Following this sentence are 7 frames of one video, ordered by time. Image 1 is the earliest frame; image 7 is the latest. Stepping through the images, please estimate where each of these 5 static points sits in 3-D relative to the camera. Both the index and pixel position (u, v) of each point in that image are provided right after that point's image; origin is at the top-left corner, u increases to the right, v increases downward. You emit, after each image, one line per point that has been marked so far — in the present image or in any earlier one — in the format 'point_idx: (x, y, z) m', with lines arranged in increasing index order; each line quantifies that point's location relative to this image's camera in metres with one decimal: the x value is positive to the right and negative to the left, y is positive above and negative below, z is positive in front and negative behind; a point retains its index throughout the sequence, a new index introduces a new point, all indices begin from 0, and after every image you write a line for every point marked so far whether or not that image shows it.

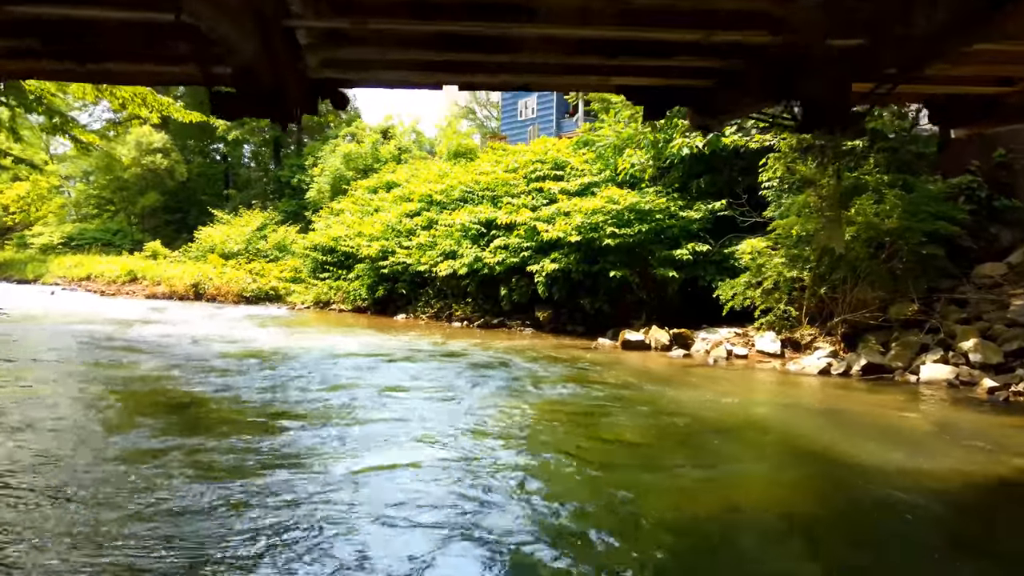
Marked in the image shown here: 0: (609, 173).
0: (+1.8, +2.1, +14.8) m
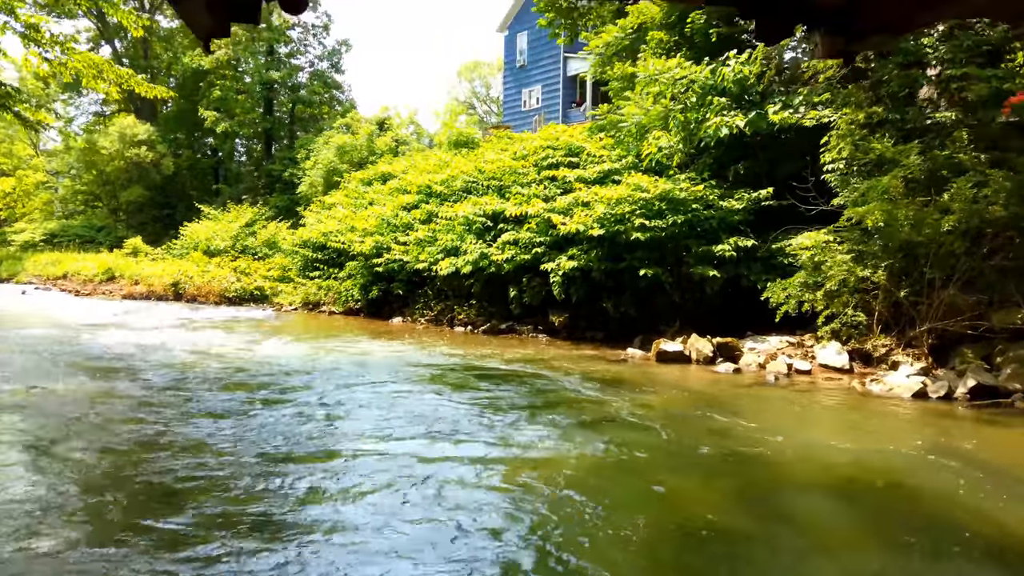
0: (+2.0, +2.1, +13.1) m
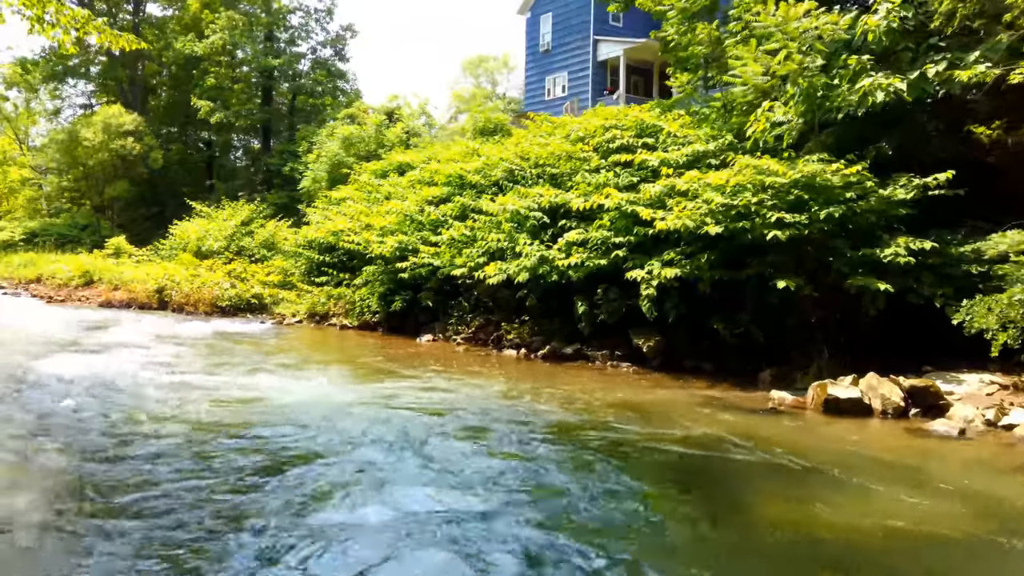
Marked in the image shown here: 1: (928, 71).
0: (+2.8, +1.9, +10.4) m
1: (+4.4, +2.3, +8.4) m
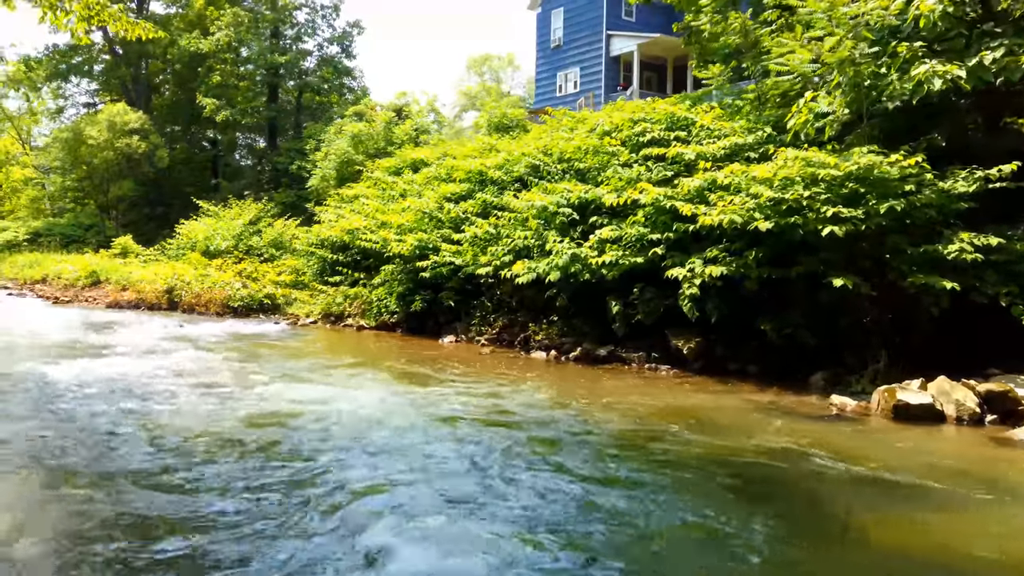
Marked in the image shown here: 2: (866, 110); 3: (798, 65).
0: (+3.2, +2.0, +10.0) m
1: (+4.8, +2.3, +8.0) m
2: (+4.1, +2.0, +9.2) m
3: (+3.4, +2.7, +9.6) m
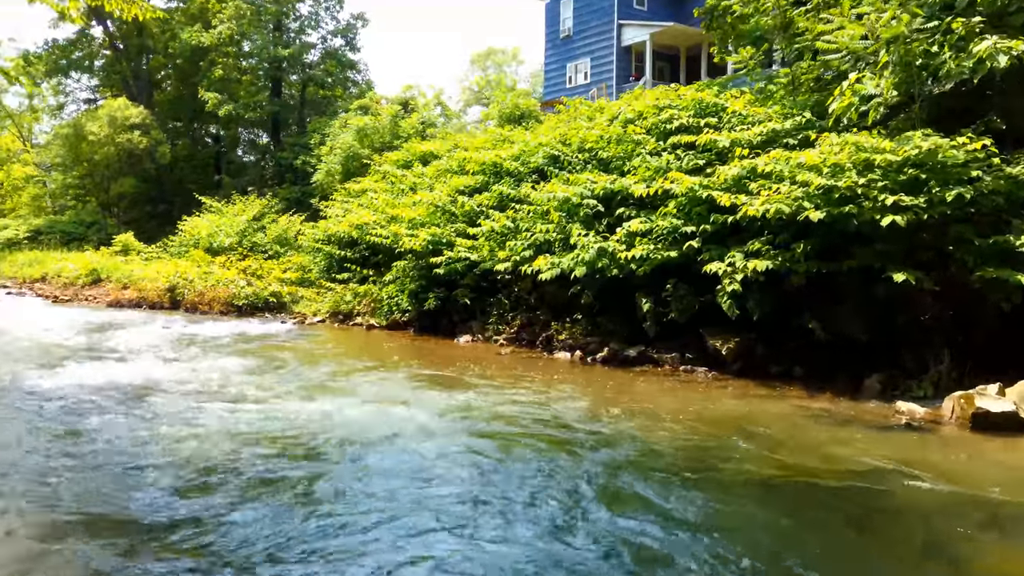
0: (+3.5, +2.0, +9.4) m
1: (+5.1, +2.4, +7.4) m
2: (+4.3, +2.1, +8.5) m
3: (+3.7, +2.7, +9.0) m
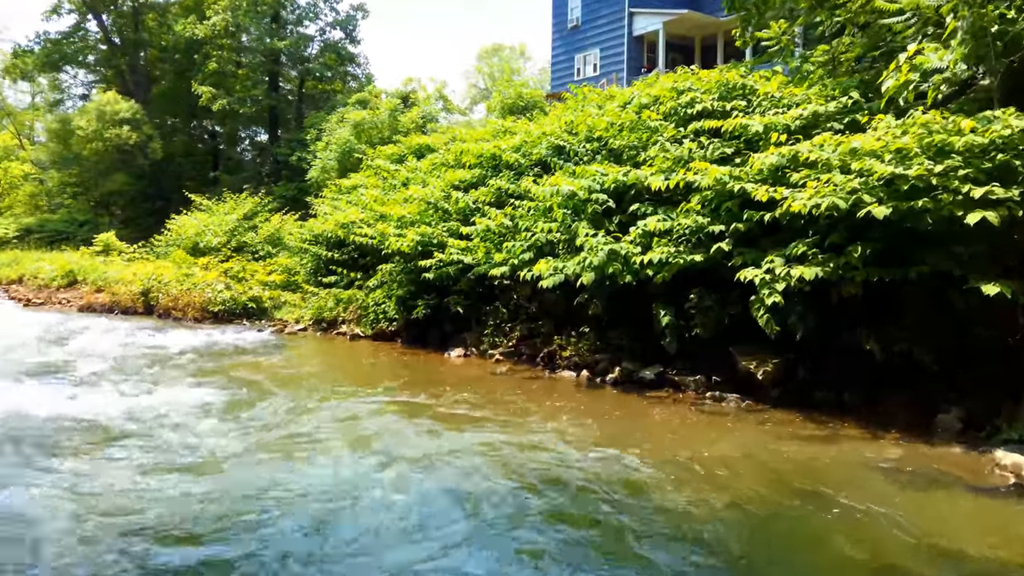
0: (+3.4, +1.9, +8.0) m
1: (+5.0, +2.3, +6.0) m
2: (+4.3, +2.0, +7.1) m
3: (+3.6, +2.6, +7.6) m
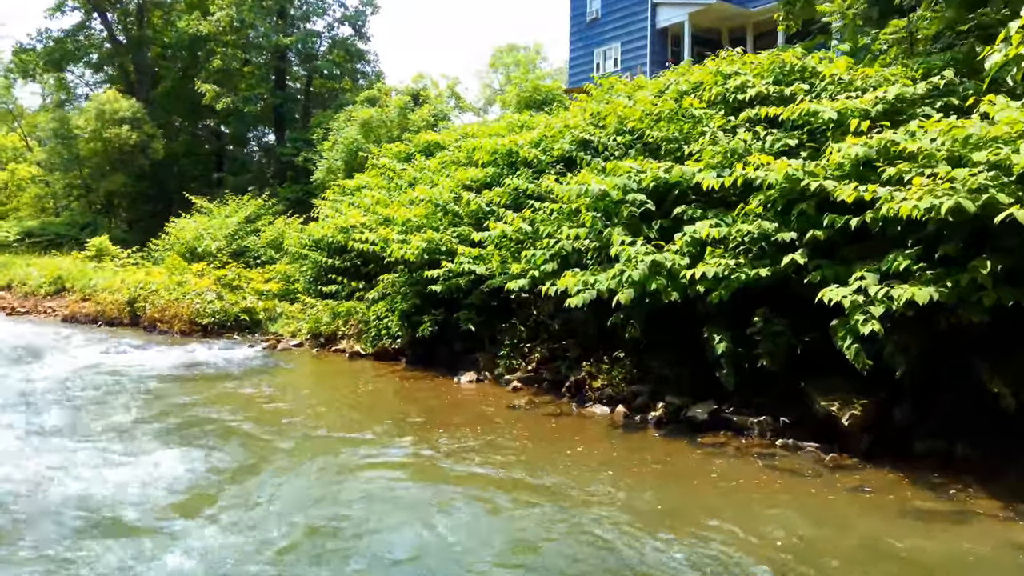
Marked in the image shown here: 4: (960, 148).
0: (+3.6, +1.7, +6.6) m
1: (+5.2, +2.1, +4.6) m
2: (+4.5, +1.8, +5.7) m
3: (+3.8, +2.5, +6.2) m
4: (+2.8, +0.9, +5.0) m
